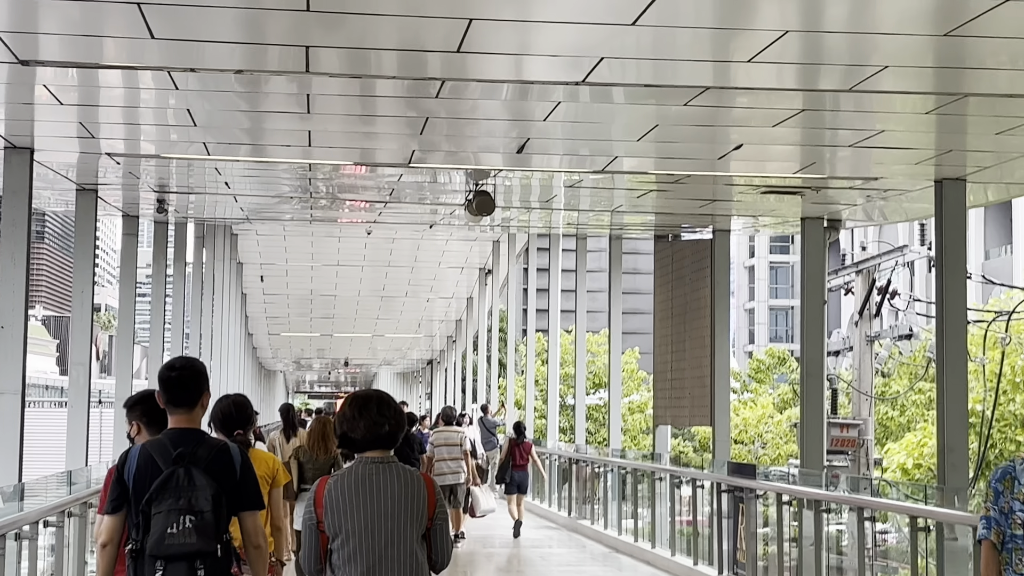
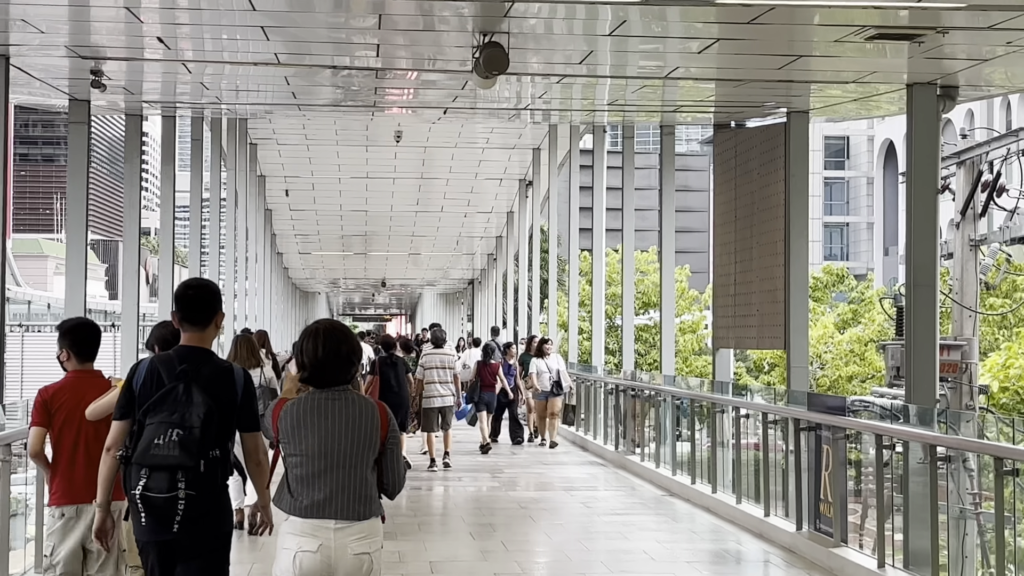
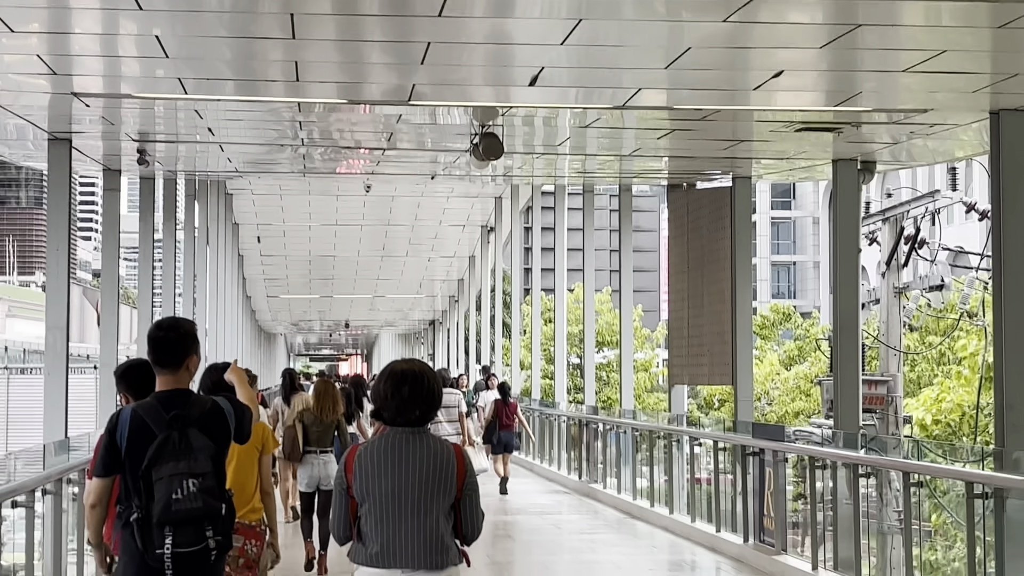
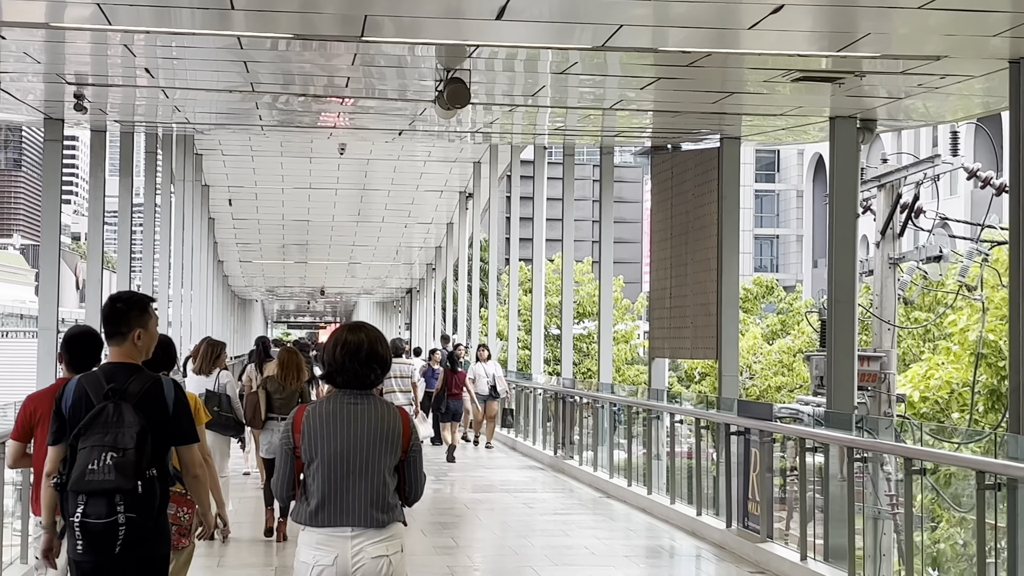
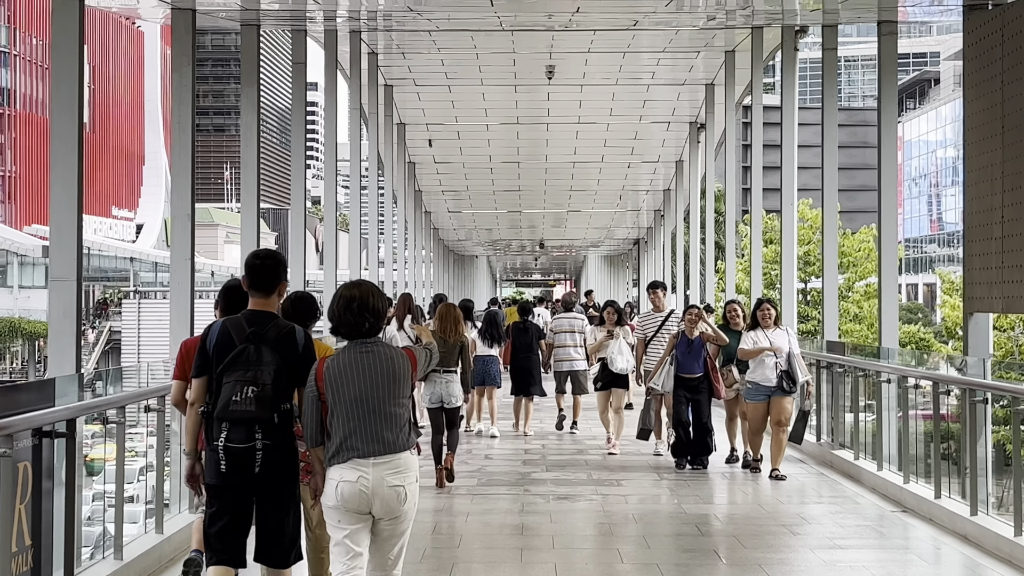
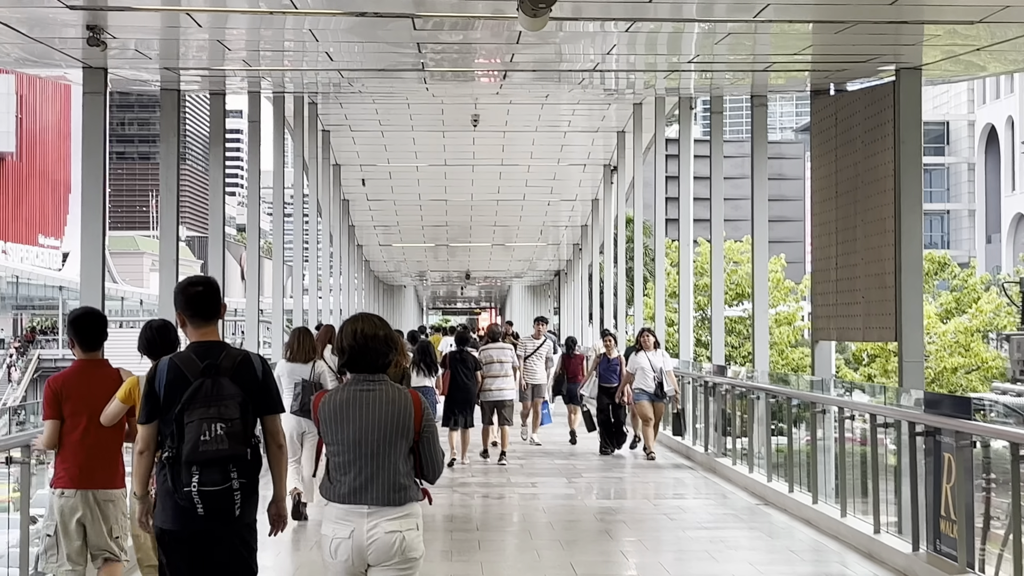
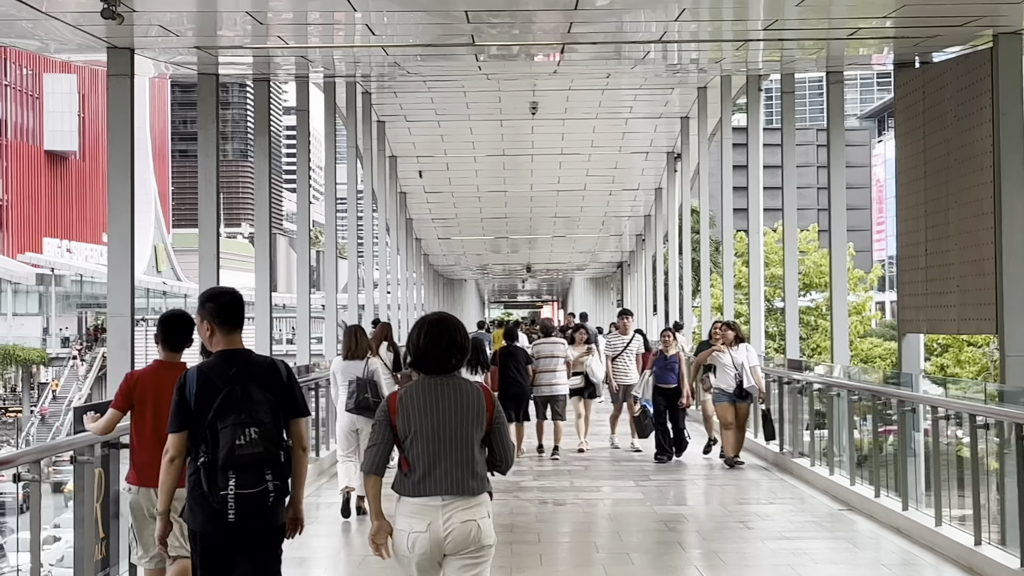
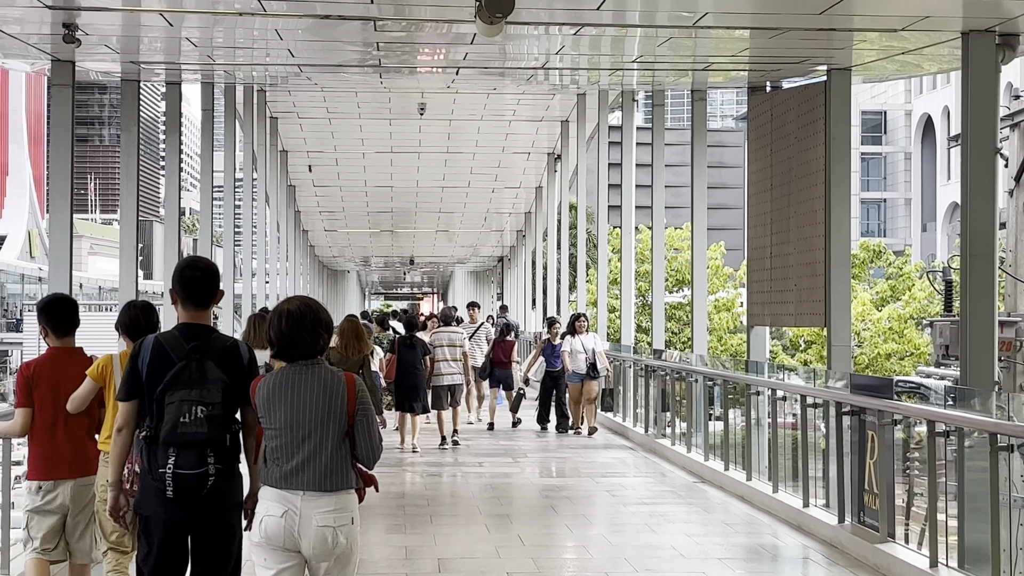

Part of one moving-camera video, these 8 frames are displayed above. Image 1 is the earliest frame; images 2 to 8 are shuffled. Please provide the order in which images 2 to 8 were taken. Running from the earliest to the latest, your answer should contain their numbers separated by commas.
3, 4, 2, 8, 6, 7, 5
